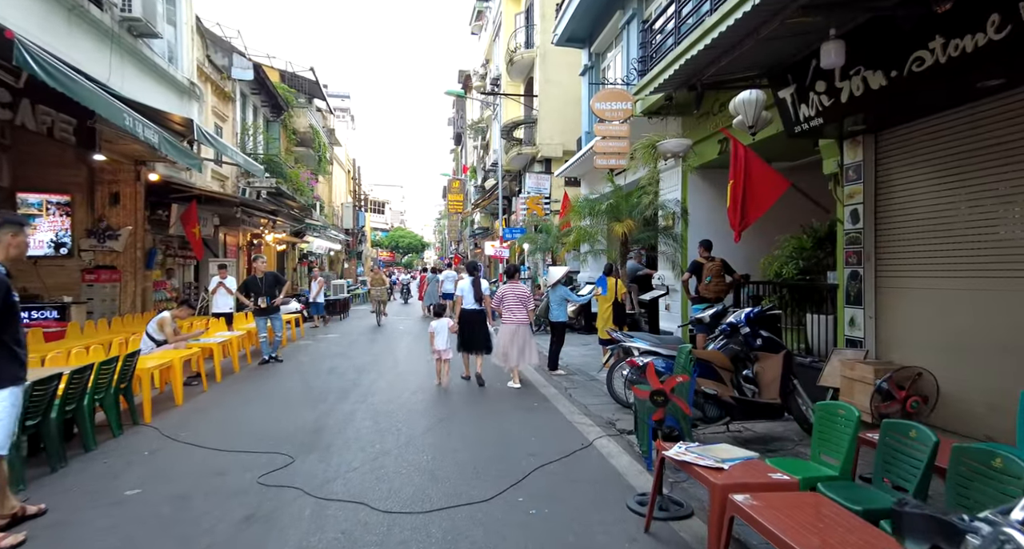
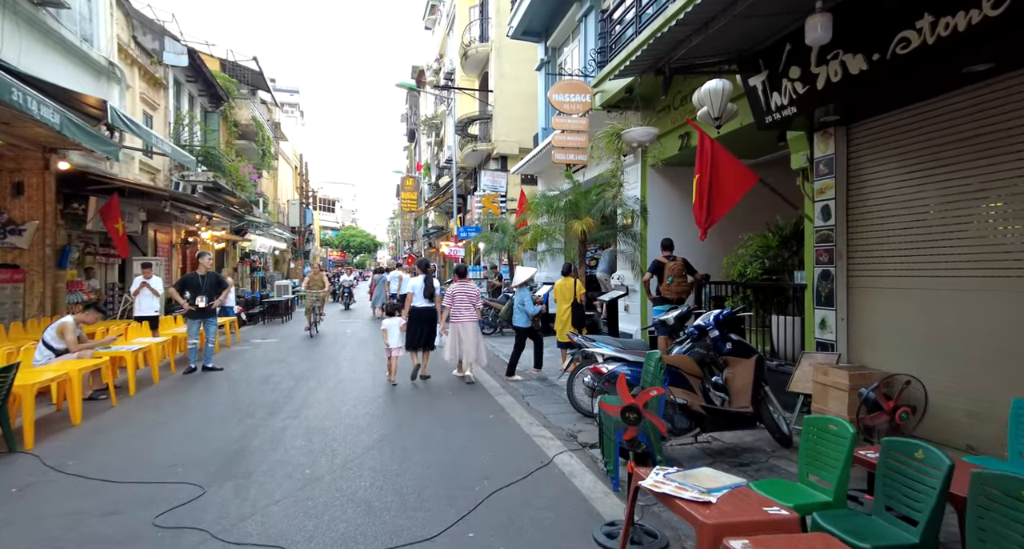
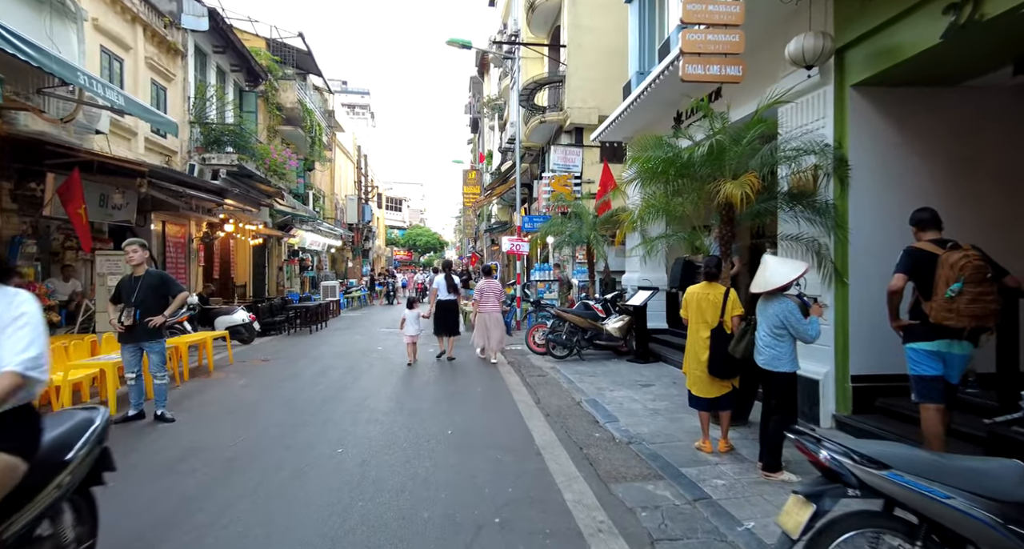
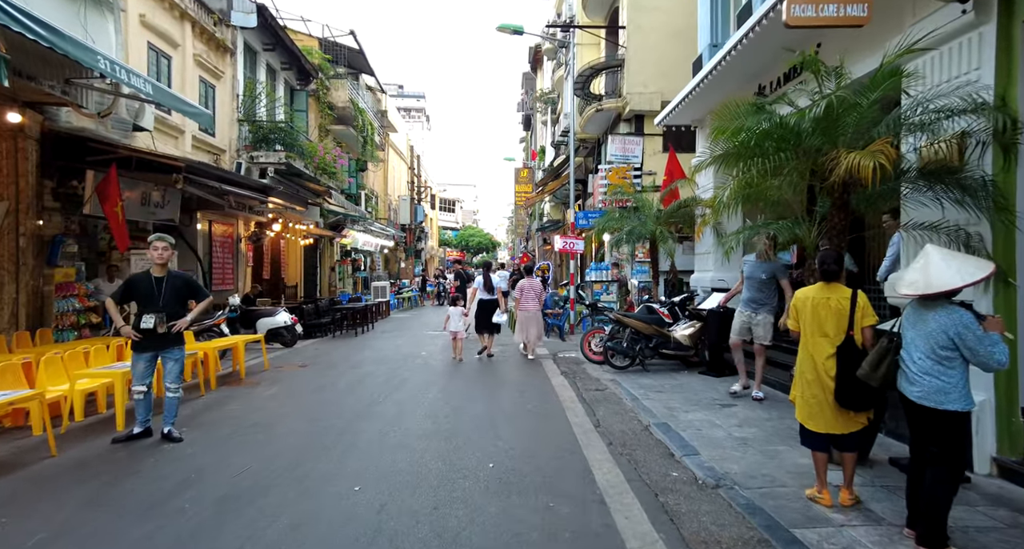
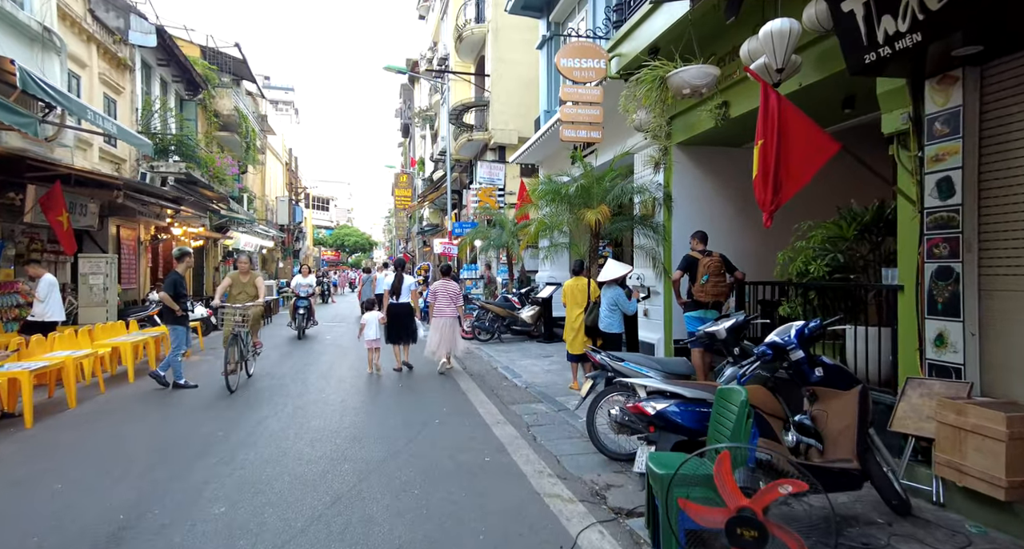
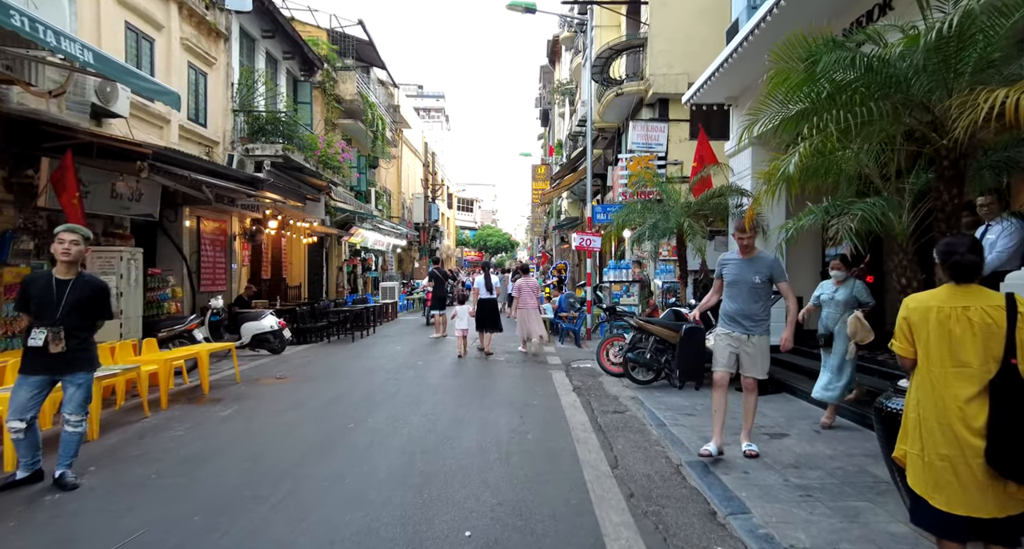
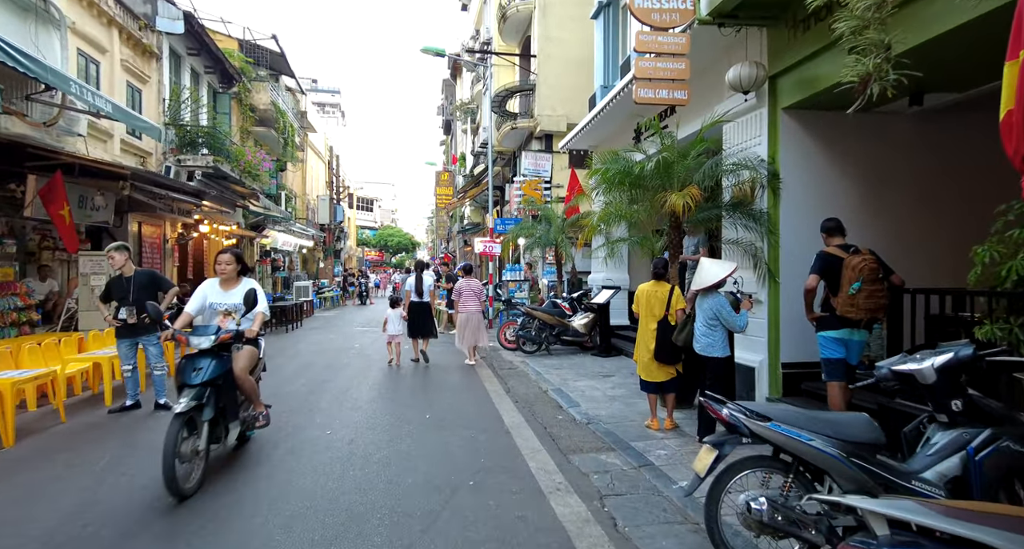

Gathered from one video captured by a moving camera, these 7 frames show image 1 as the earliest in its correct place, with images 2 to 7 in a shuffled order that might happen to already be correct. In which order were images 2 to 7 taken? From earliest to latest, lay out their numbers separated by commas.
2, 5, 7, 3, 4, 6
